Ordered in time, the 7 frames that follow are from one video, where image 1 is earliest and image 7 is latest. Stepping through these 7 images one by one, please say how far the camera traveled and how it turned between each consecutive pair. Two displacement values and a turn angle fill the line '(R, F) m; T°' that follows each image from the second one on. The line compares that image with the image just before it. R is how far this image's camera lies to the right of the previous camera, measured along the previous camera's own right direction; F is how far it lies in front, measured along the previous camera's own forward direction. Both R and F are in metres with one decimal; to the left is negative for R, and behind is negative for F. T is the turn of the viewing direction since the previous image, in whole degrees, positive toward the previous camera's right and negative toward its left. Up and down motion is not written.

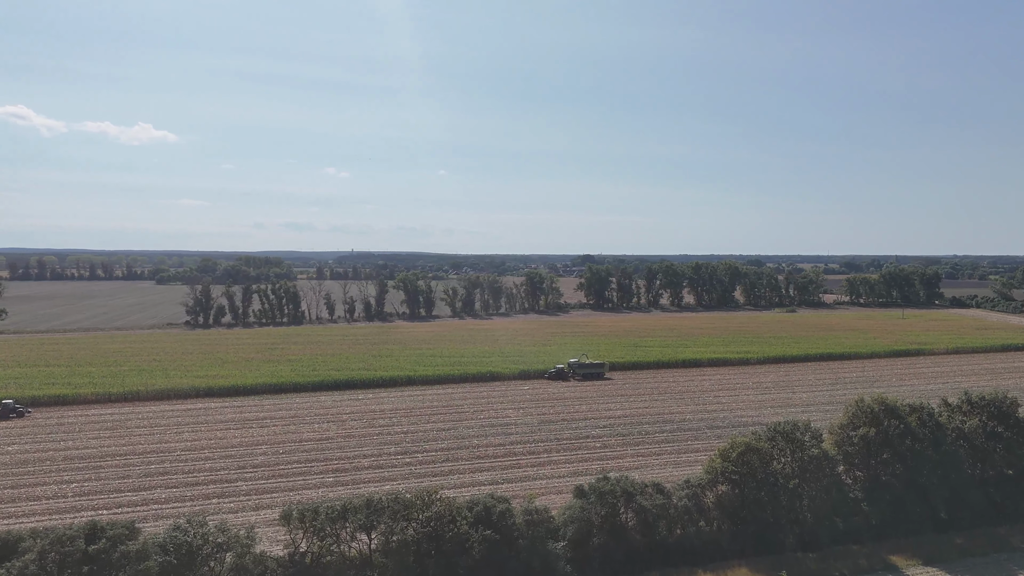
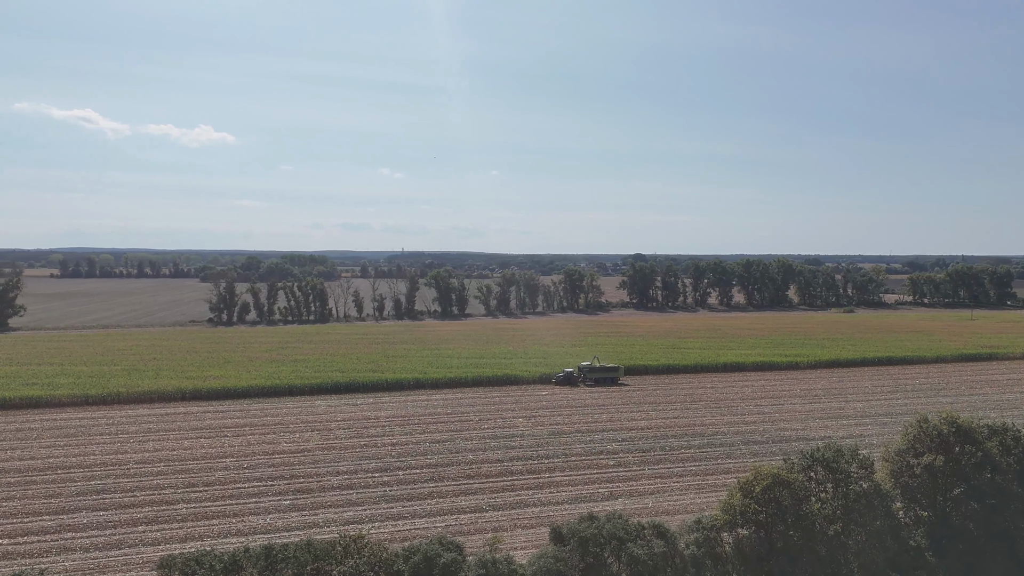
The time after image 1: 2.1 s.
(+1.3, +3.3) m; -4°
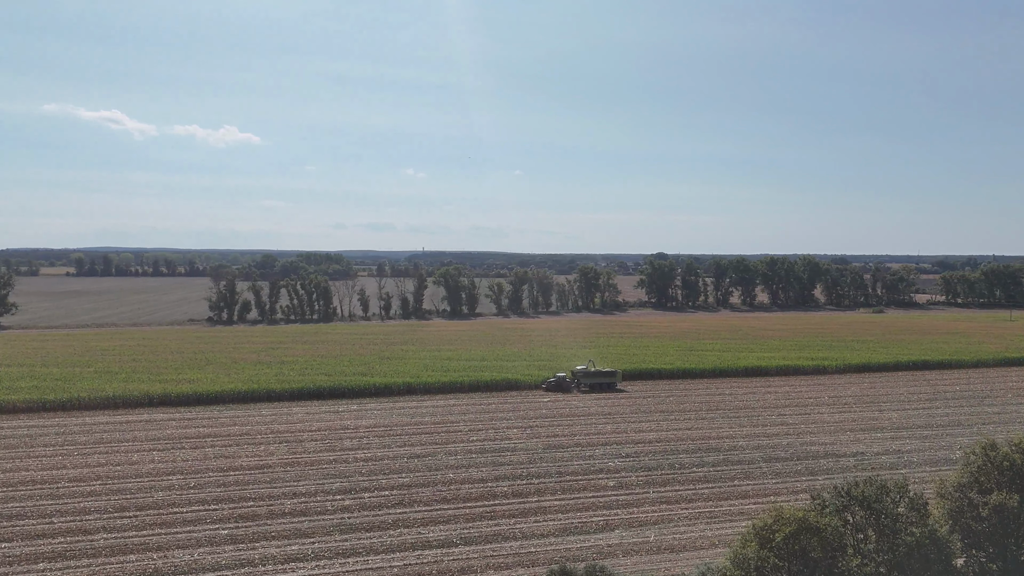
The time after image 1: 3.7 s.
(+0.8, +2.7) m; -2°
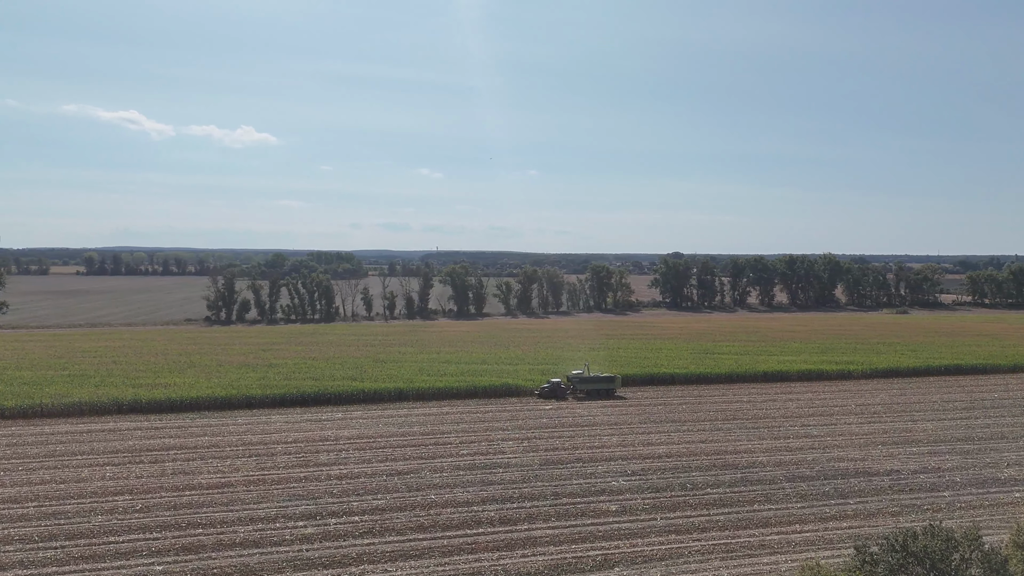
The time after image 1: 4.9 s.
(+0.5, +2.2) m; -1°
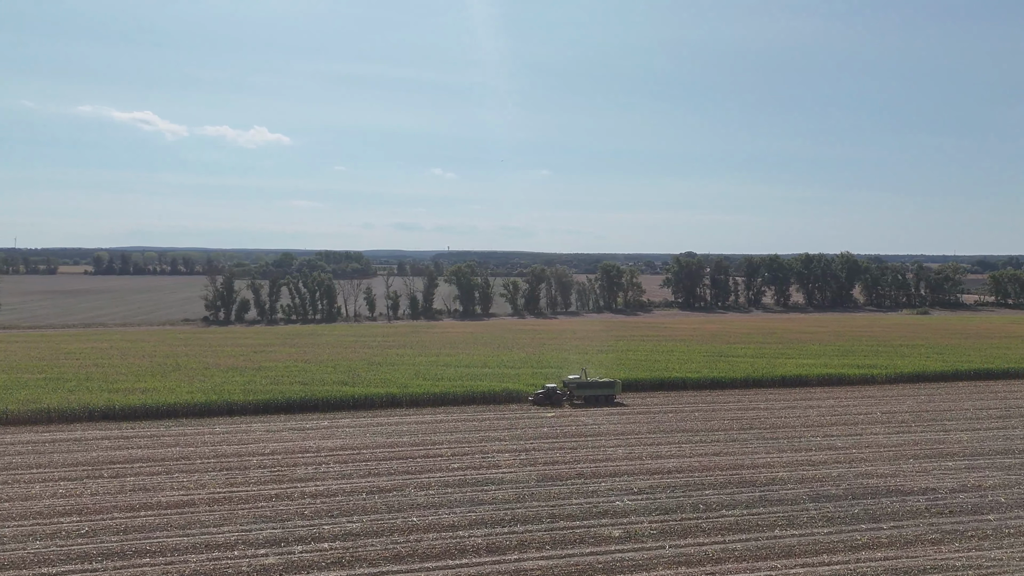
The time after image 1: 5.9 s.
(+0.4, +1.8) m; -1°
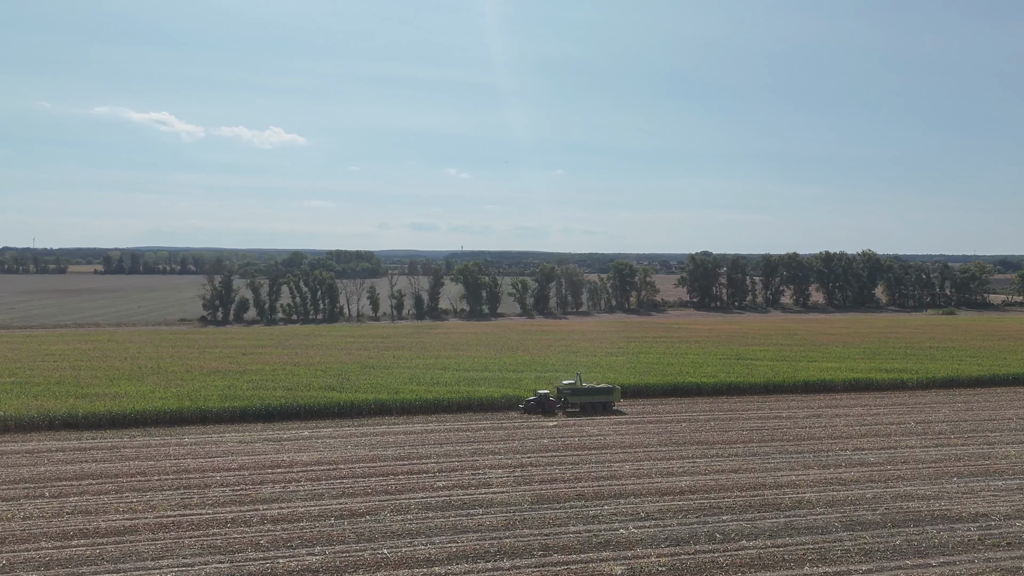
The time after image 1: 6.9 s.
(+0.4, +2.1) m; -1°
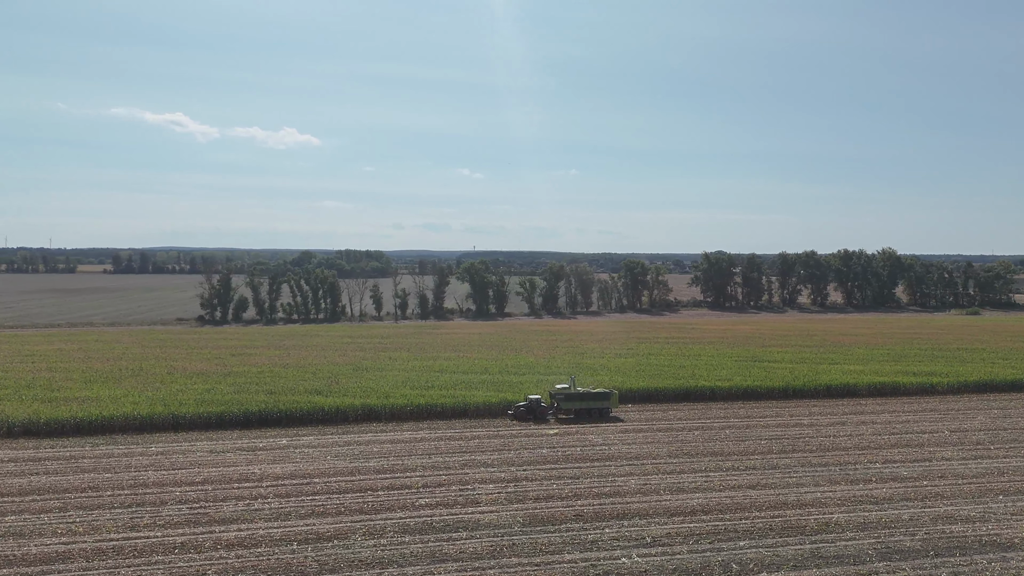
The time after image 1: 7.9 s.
(+0.4, +1.8) m; -1°
